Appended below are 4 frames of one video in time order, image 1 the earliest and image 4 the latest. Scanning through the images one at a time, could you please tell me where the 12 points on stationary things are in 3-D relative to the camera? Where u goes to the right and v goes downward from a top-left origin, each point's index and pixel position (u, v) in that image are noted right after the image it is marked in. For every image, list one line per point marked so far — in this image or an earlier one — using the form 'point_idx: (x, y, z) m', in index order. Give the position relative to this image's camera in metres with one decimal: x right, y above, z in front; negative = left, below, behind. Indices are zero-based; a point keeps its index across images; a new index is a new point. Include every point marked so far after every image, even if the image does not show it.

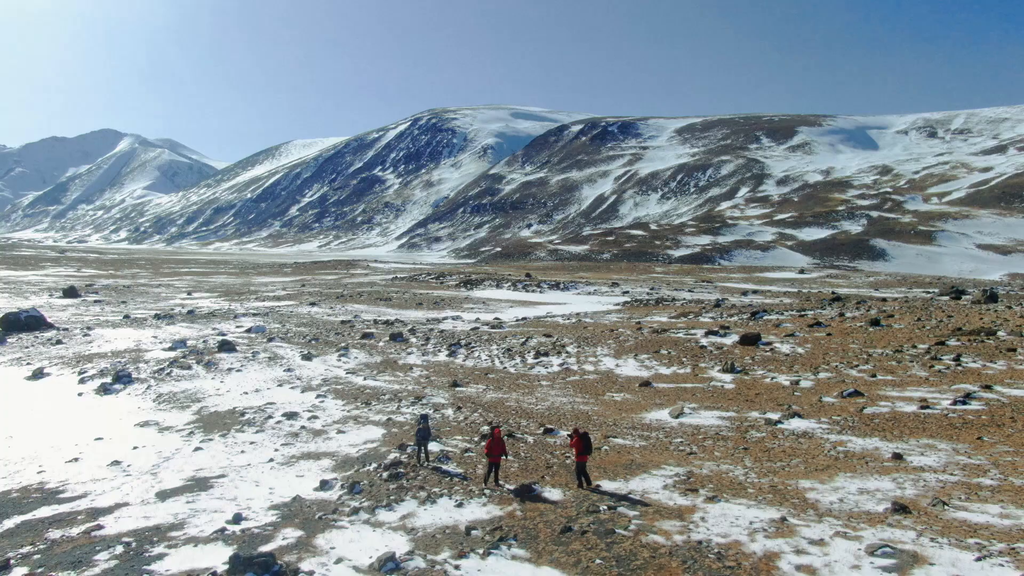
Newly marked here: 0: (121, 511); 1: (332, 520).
0: (-5.6, -3.2, +11.2) m
1: (-2.3, -2.9, +9.9) m
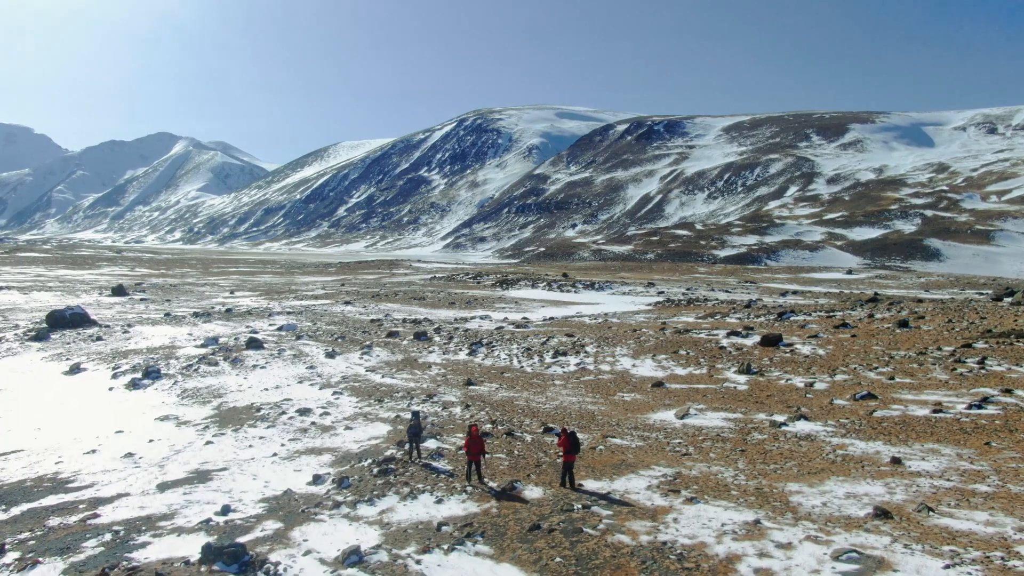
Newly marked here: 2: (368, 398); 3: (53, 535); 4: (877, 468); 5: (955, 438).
0: (-5.8, -3.1, +11.5) m
1: (-2.5, -2.9, +10.1) m
2: (-3.6, -2.7, +19.7) m
3: (-5.9, -3.1, +10.0) m
4: (+5.3, -2.6, +11.4) m
5: (+7.3, -2.5, +12.9) m
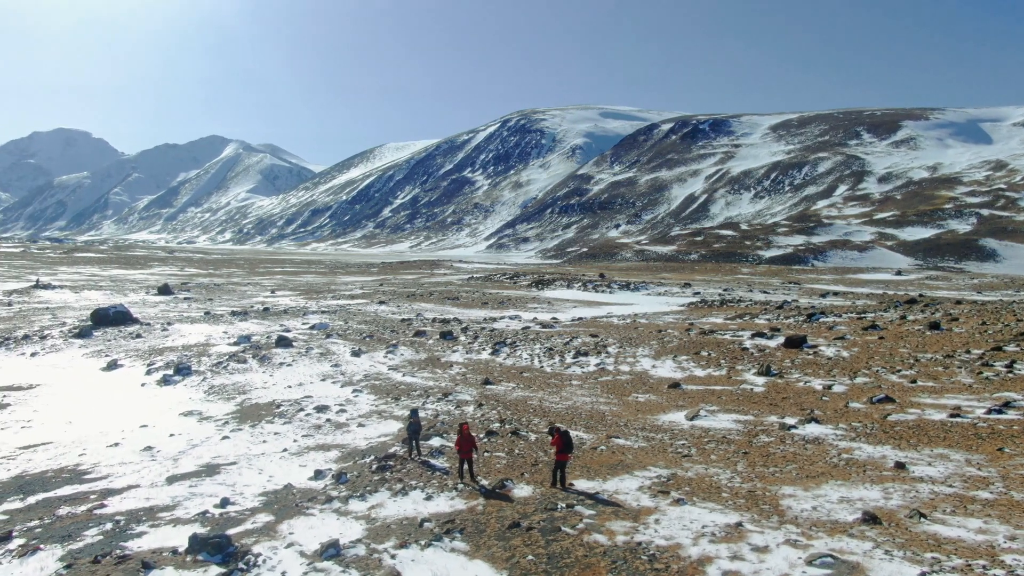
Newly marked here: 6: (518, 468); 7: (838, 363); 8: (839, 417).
0: (-5.8, -3.1, +11.9) m
1: (-2.7, -2.9, +10.3) m
2: (-3.2, -2.7, +19.9) m
3: (-6.0, -3.1, +10.4) m
4: (+5.2, -2.6, +11.2) m
5: (+7.3, -2.5, +12.6) m
6: (+0.1, -2.7, +11.7) m
7: (+8.1, -1.9, +19.6) m
8: (+6.2, -2.5, +15.0) m
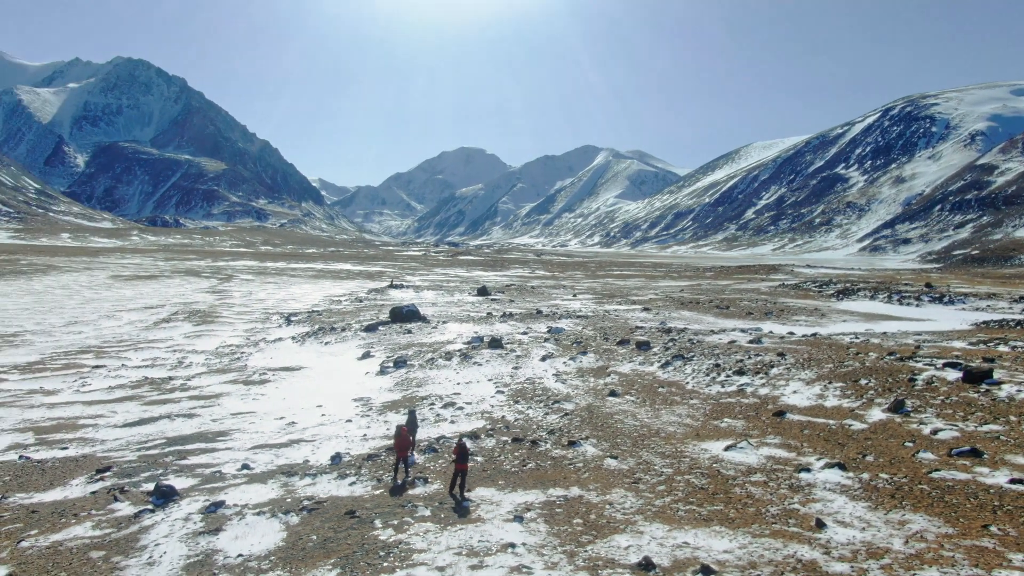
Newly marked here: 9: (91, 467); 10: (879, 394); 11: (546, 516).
0: (-5.9, -3.3, +15.9) m
1: (-3.9, -3.2, +12.9) m
2: (+0.1, -3.1, +21.7) m
3: (-6.8, -3.3, +14.6) m
4: (+3.5, -3.1, +10.1) m
5: (+6.0, -3.0, +10.4) m
6: (-0.8, -3.0, +12.9) m
7: (+10.0, -2.4, +16.3) m
8: (+6.2, -2.9, +13.0) m
9: (-8.0, -3.4, +14.9) m
10: (+8.7, -2.5, +18.6) m
11: (+0.5, -3.1, +10.5) m
